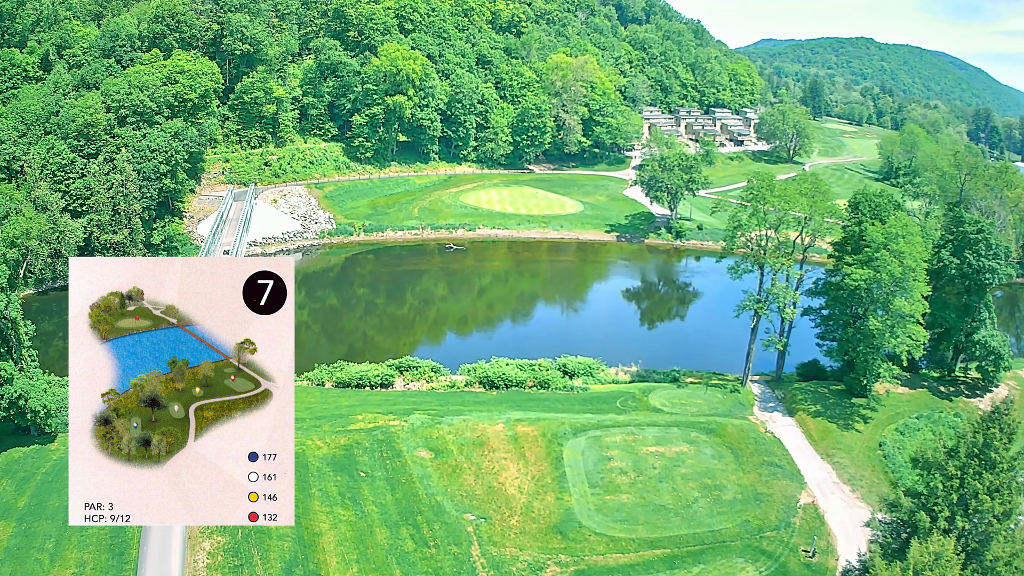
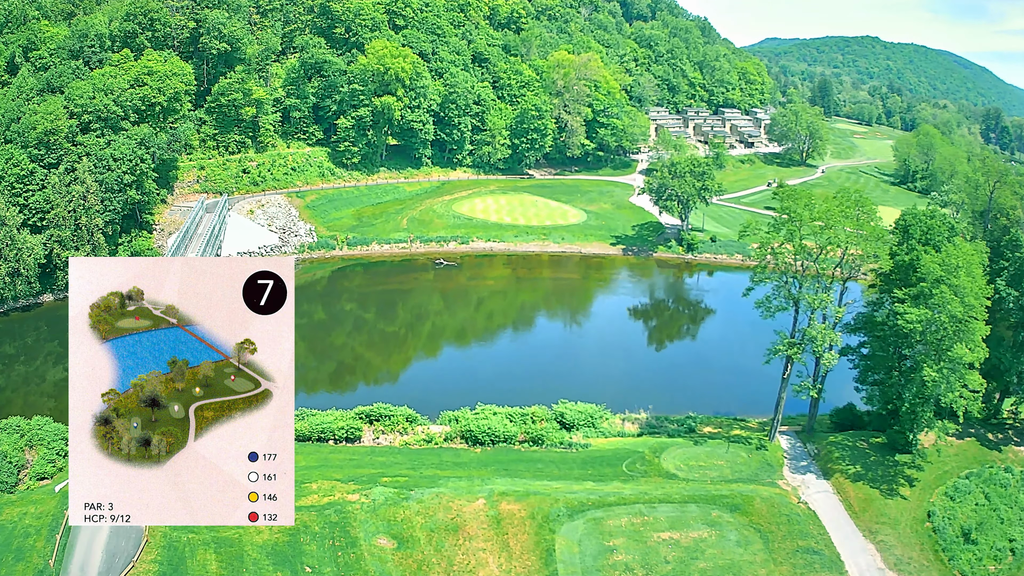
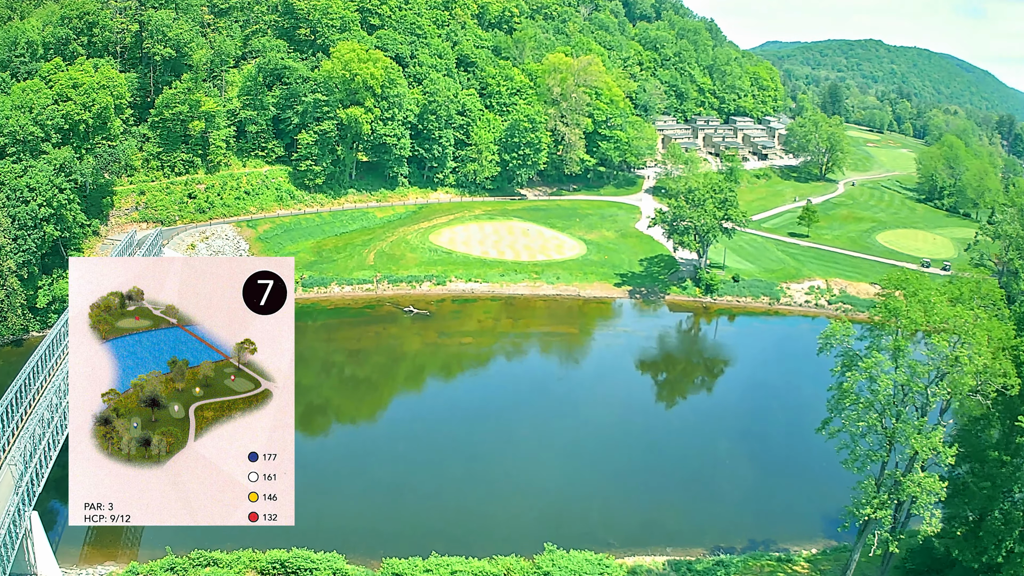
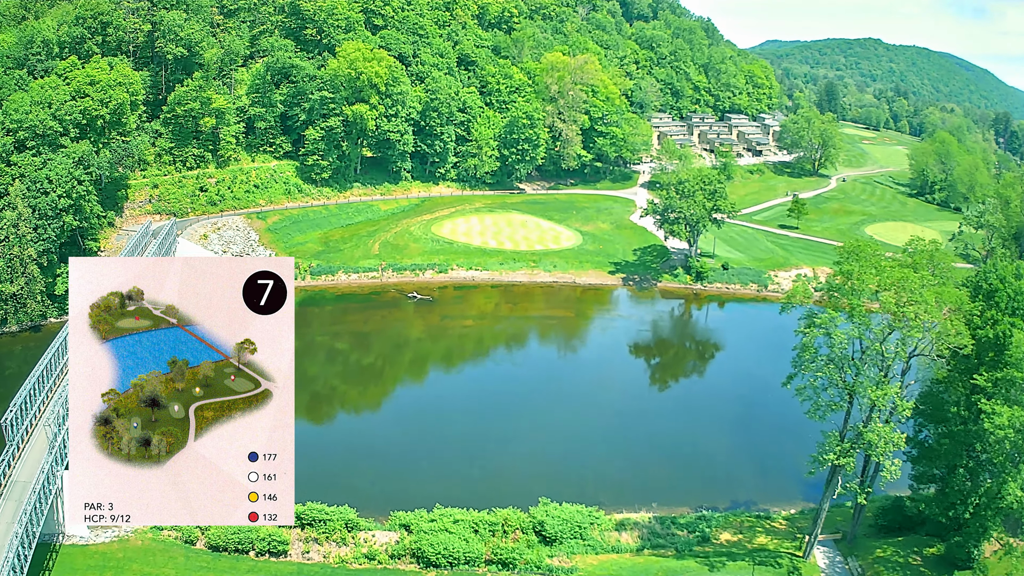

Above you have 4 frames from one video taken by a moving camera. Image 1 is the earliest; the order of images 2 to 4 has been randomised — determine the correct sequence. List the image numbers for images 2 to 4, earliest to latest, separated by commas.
2, 4, 3
